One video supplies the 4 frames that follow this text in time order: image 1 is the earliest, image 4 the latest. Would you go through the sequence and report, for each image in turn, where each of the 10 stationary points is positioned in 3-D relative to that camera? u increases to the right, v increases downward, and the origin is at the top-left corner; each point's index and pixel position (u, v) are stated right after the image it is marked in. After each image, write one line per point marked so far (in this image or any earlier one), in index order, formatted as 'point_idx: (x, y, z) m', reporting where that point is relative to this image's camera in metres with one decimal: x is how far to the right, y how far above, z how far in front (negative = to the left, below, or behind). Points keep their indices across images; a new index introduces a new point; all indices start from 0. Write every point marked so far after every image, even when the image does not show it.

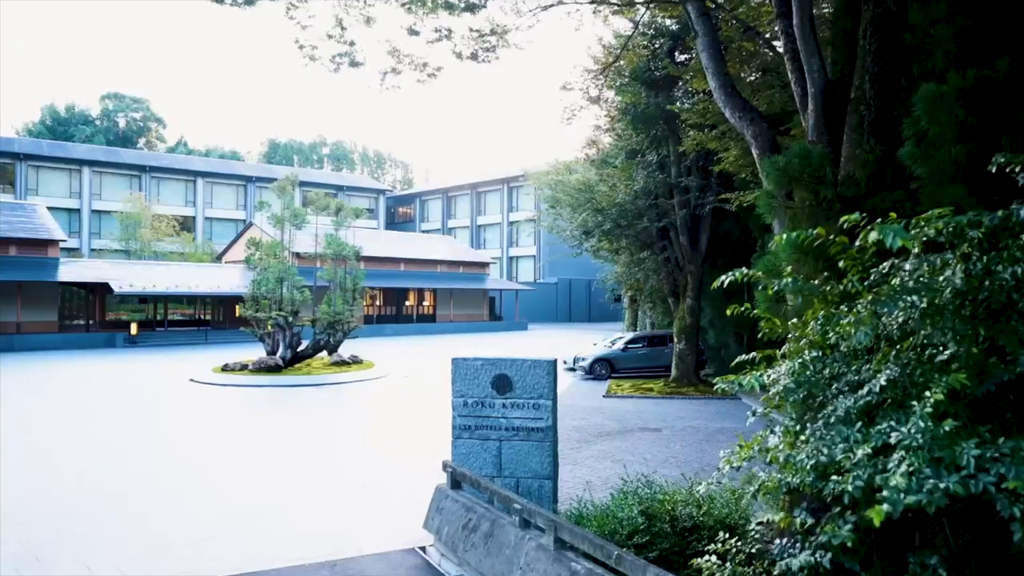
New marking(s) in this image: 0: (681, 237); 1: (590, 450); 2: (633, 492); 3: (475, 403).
0: (+4.2, +1.3, +18.3) m
1: (+1.2, -2.4, +11.3) m
2: (+1.0, -1.6, +5.8) m
3: (-0.4, -1.1, +7.2) m
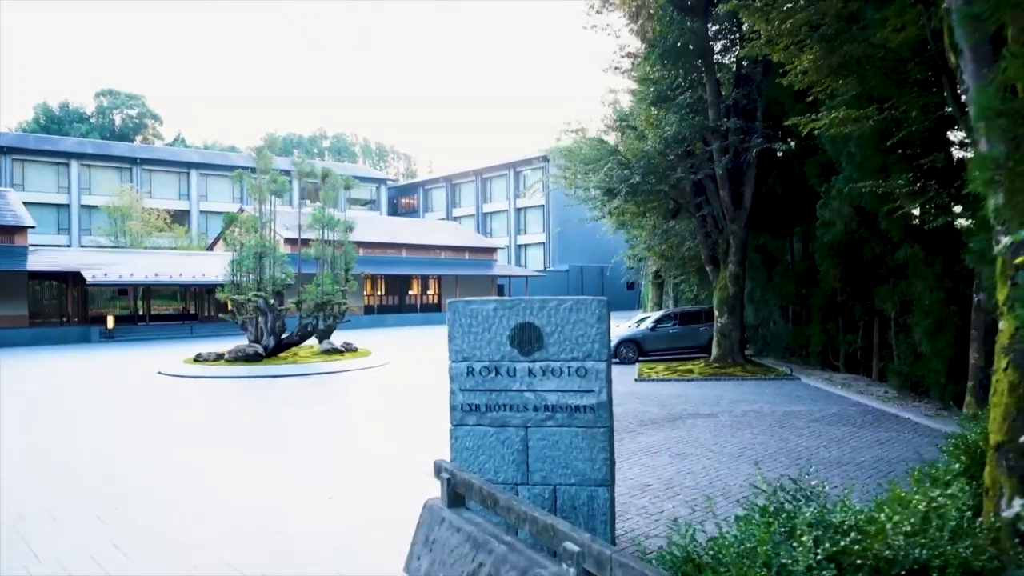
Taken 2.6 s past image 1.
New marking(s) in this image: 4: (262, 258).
0: (+4.4, +2.1, +15.7) m
1: (+1.4, -1.8, +8.7) m
2: (+1.1, -1.0, +3.2) m
3: (-0.2, -0.5, +4.6) m
4: (-6.7, +0.8, +20.2) m
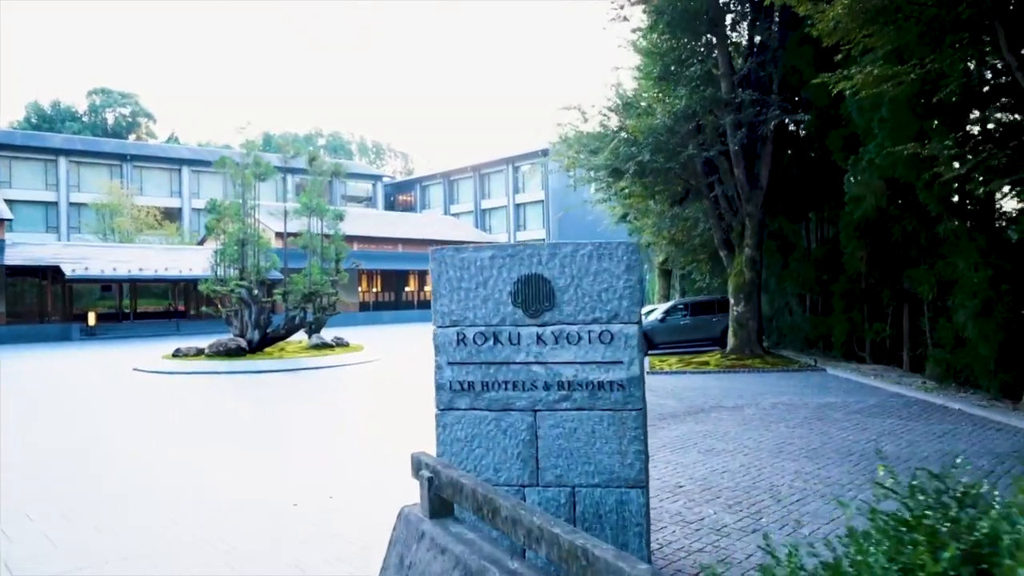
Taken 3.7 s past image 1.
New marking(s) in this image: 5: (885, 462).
0: (+4.4, +2.3, +14.6) m
1: (+1.4, -1.5, +7.6) m
2: (+1.2, -0.7, +2.2) m
3: (-0.2, -0.2, +3.6) m
4: (-6.8, +1.0, +19.1) m
5: (+3.0, -1.4, +6.1) m
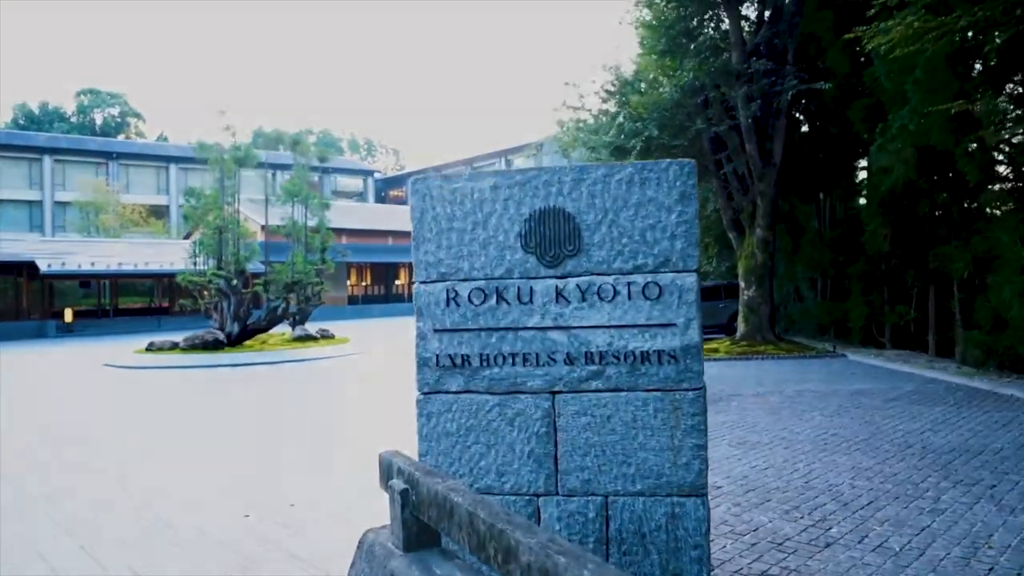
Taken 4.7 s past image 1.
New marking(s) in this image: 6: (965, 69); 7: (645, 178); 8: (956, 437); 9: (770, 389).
0: (+4.3, +2.6, +13.7) m
1: (+1.5, -1.3, +6.7) m
2: (+1.2, -0.4, +1.3) m
3: (-0.1, 0.0, +2.6) m
4: (-6.9, +1.2, +18.1) m
5: (+3.1, -1.2, +5.2) m
6: (+5.4, +2.7, +9.0) m
7: (+0.5, +0.4, +2.5) m
8: (+3.4, -1.1, +5.8) m
9: (+3.1, -1.3, +9.1) m
